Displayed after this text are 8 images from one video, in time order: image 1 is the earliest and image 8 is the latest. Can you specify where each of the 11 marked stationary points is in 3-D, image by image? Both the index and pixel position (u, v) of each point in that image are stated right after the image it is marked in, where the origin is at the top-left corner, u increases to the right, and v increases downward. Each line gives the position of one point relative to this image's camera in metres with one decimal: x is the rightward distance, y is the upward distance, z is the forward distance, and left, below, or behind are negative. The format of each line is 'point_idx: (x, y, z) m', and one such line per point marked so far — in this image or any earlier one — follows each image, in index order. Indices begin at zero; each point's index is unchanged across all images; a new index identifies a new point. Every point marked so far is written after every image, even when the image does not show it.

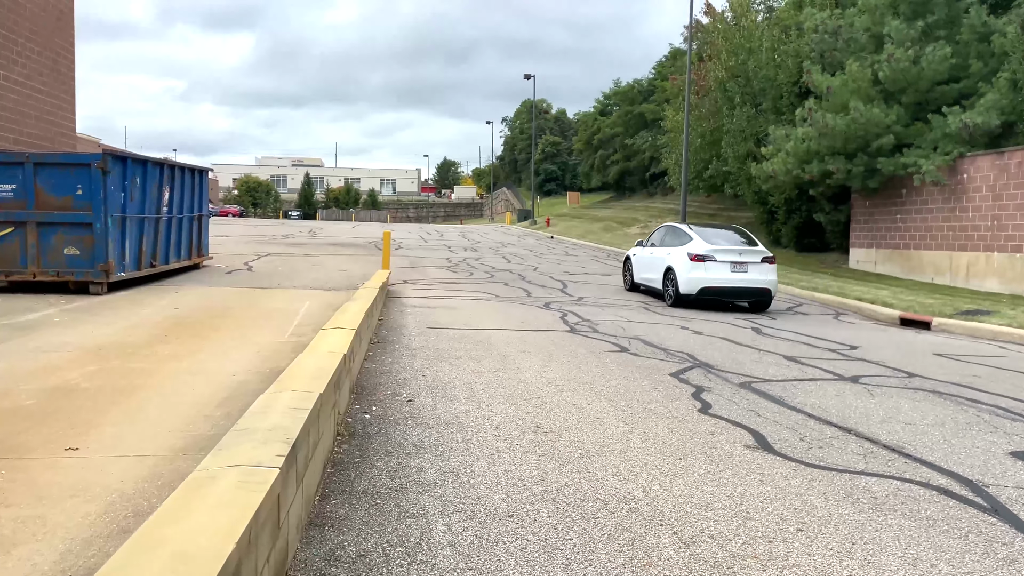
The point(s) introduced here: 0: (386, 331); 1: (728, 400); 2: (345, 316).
0: (-1.5, -0.5, +9.1) m
1: (+1.6, -0.8, +5.8) m
2: (-1.6, -0.2, +7.3) m
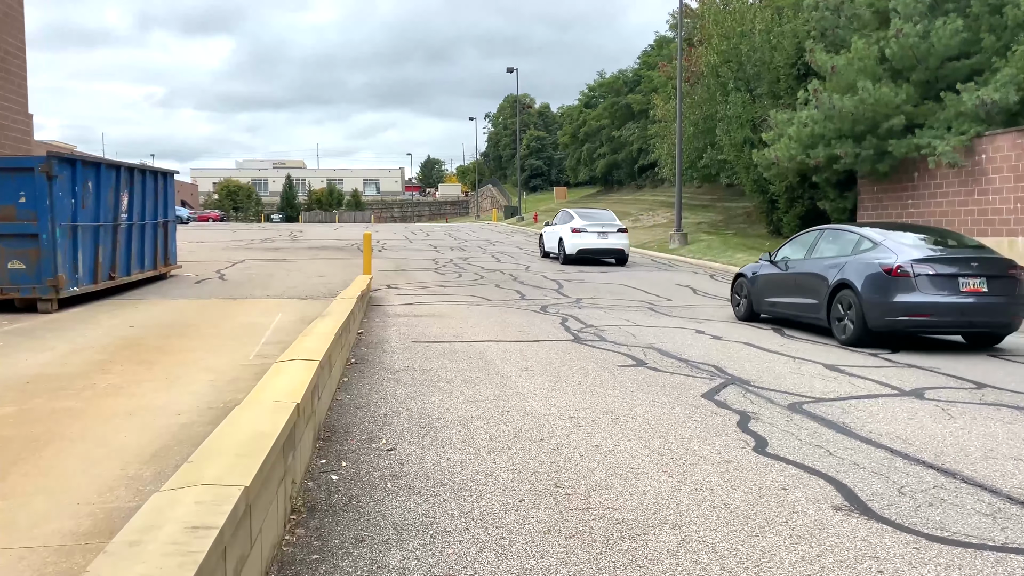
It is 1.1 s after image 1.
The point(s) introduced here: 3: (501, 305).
0: (-1.5, -0.6, +8.0) m
1: (+1.6, -0.9, +4.7) m
2: (-1.6, -0.4, +6.1) m
3: (-0.2, -0.3, +12.7) m
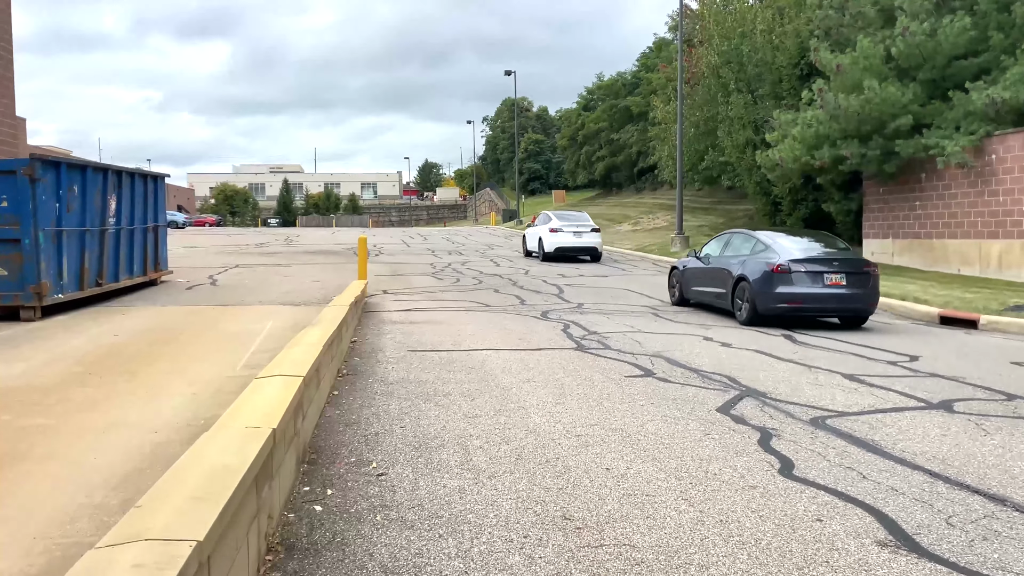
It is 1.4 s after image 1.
0: (-1.5, -0.7, +7.6) m
1: (+1.7, -0.9, +4.3) m
2: (-1.6, -0.4, +5.7) m
3: (-0.2, -0.4, +12.3) m
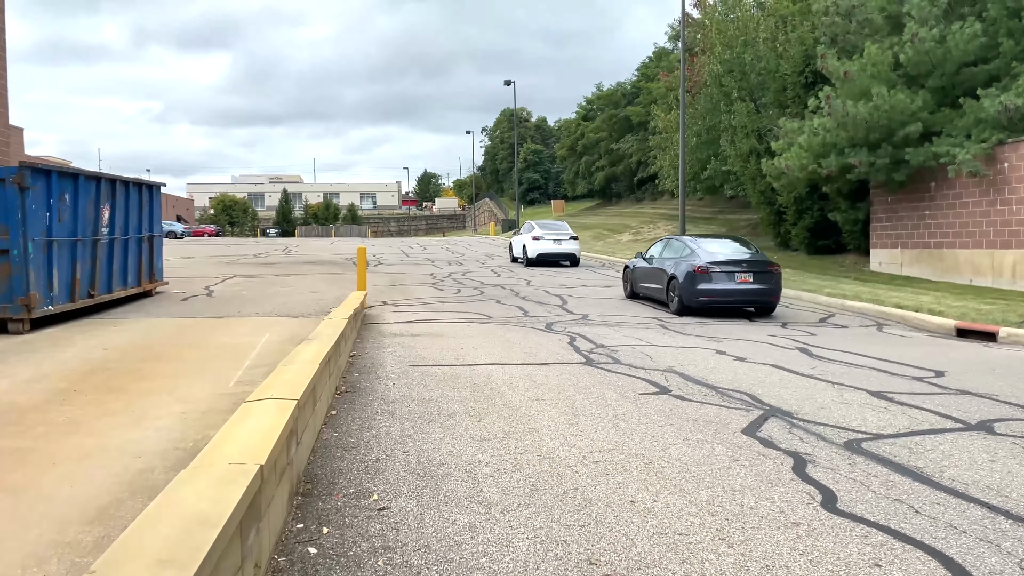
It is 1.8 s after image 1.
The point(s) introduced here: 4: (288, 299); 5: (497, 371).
0: (-1.4, -0.8, +7.2) m
1: (+1.7, -1.0, +4.0) m
2: (-1.5, -0.5, +5.4) m
3: (-0.1, -0.5, +12.0) m
4: (-4.4, -0.2, +15.2) m
5: (-0.1, -0.8, +7.4) m
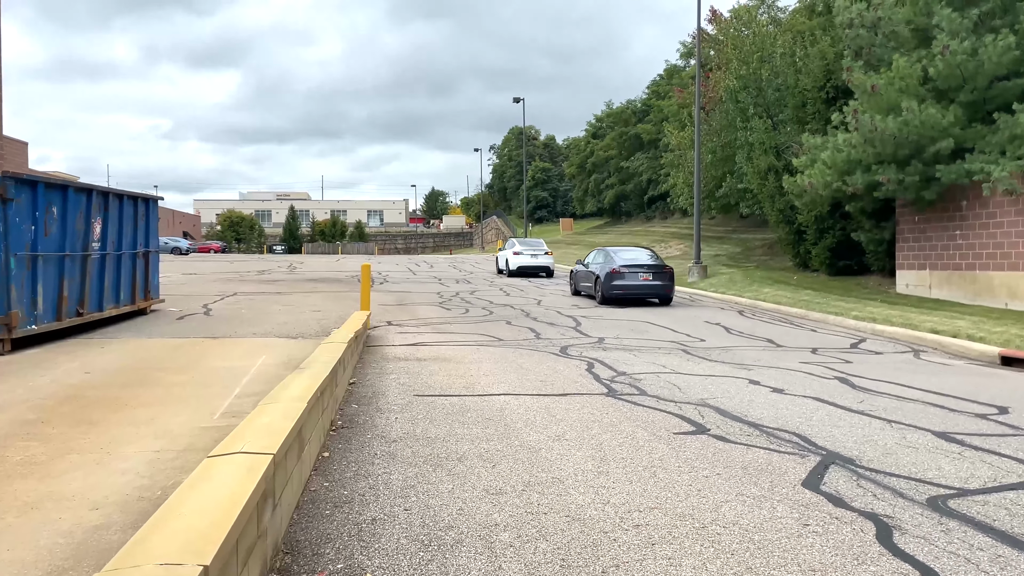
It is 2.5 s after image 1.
0: (-1.3, -1.0, +6.5) m
1: (+1.8, -1.1, +3.2) m
2: (-1.4, -0.6, +4.7) m
3: (0.0, -0.8, +11.3) m
4: (-4.2, -0.6, +14.5) m
5: (0.0, -1.0, +6.7) m
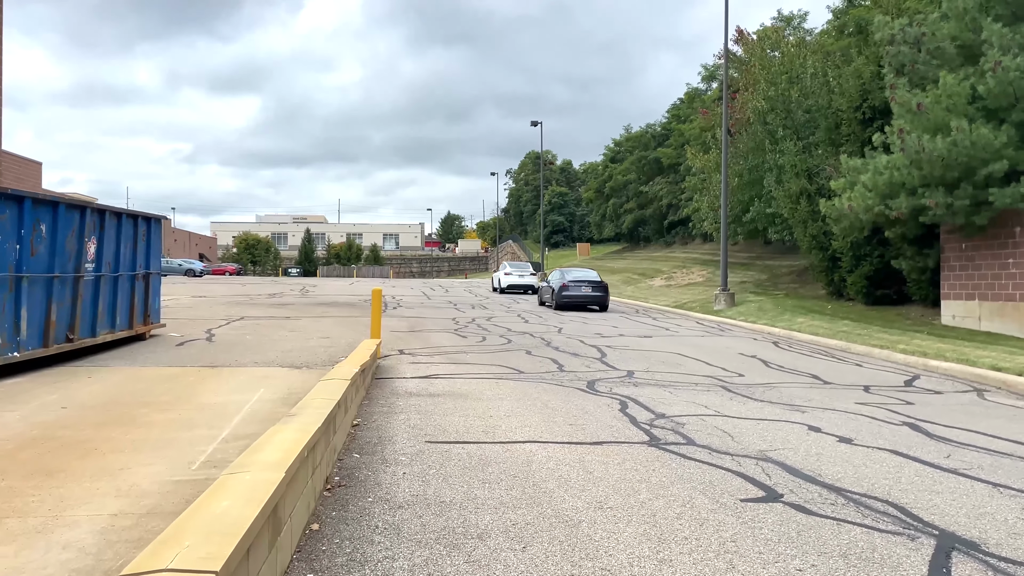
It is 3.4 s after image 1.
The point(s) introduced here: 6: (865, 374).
0: (-1.1, -1.2, +5.6) m
1: (+2.0, -1.2, +2.3) m
2: (-1.2, -0.8, +3.8) m
3: (+0.3, -1.2, +10.3) m
4: (-3.8, -1.0, +13.7) m
5: (+0.2, -1.2, +5.7) m
6: (+5.2, -1.3, +11.6) m
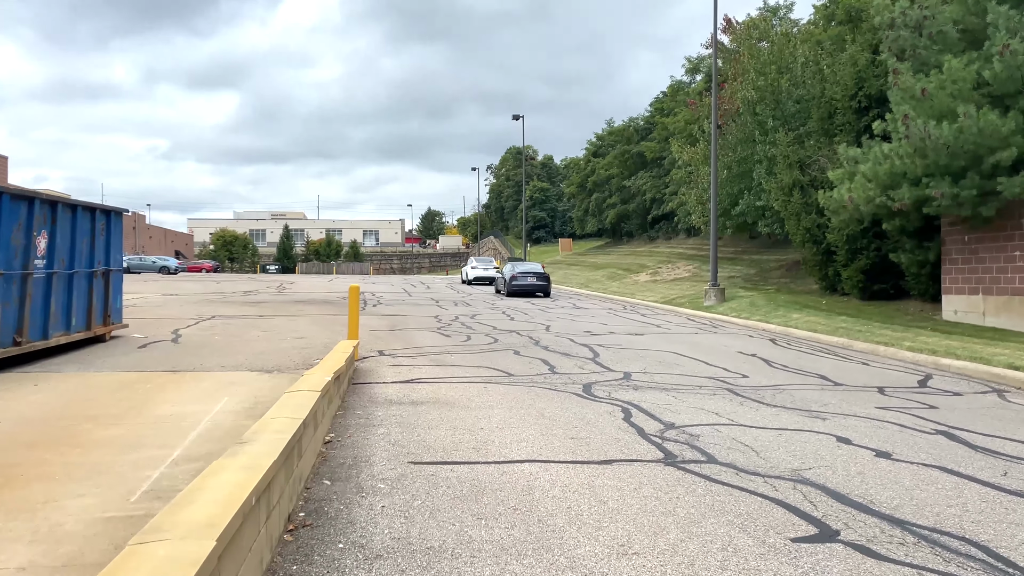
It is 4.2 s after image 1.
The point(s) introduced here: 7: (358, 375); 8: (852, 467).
0: (-1.1, -1.2, +4.7) m
1: (+2.0, -1.2, +1.5) m
2: (-1.2, -0.8, +2.9) m
3: (+0.2, -1.2, +9.5) m
4: (-4.0, -1.0, +12.8) m
5: (+0.2, -1.2, +4.9) m
6: (+5.1, -1.2, +10.9) m
7: (-1.9, -1.1, +9.5) m
8: (+2.3, -1.2, +5.2) m
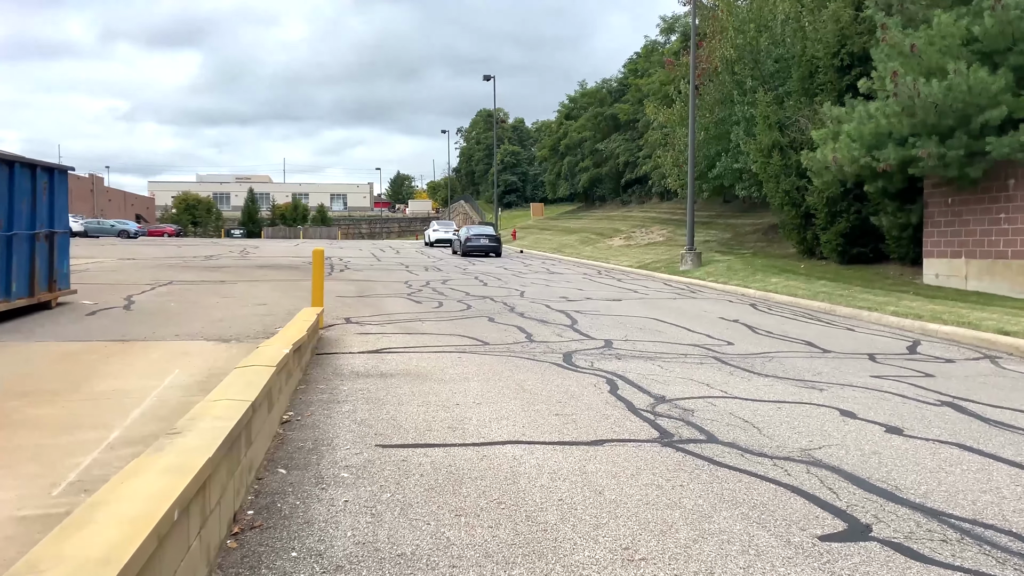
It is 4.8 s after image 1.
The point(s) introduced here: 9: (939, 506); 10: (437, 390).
0: (-1.2, -1.0, +4.2) m
1: (+2.1, -1.2, +1.0) m
2: (-1.2, -0.7, +2.3) m
3: (-0.1, -0.7, +9.0) m
4: (-4.4, -0.4, +12.0) m
5: (+0.1, -1.0, +4.4) m
6: (+4.7, -0.7, +10.5) m
7: (-2.2, -0.7, +8.9) m
8: (+2.2, -1.0, +4.8) m
9: (+2.0, -1.0, +3.7) m
10: (-0.6, -0.9, +6.4) m
